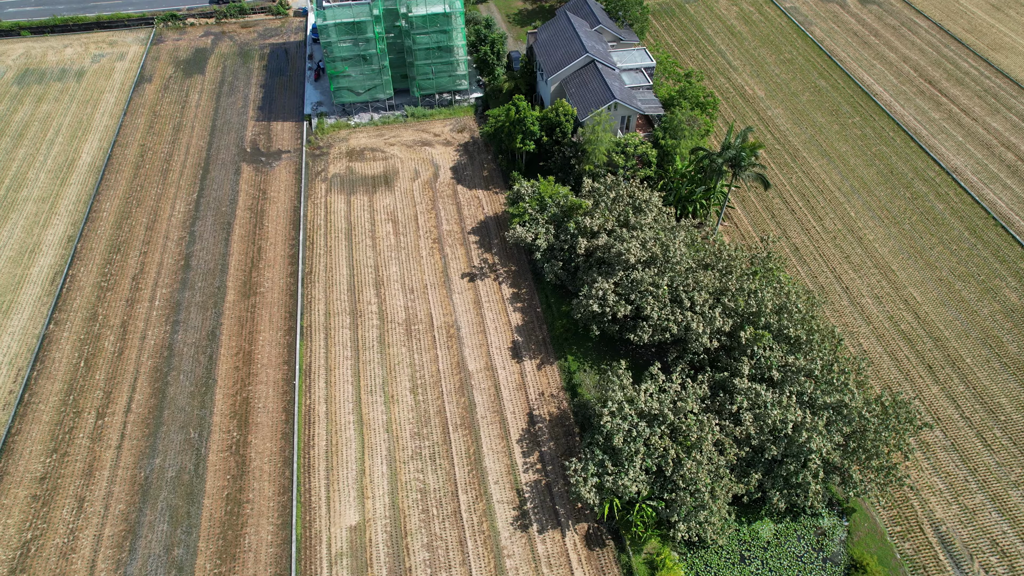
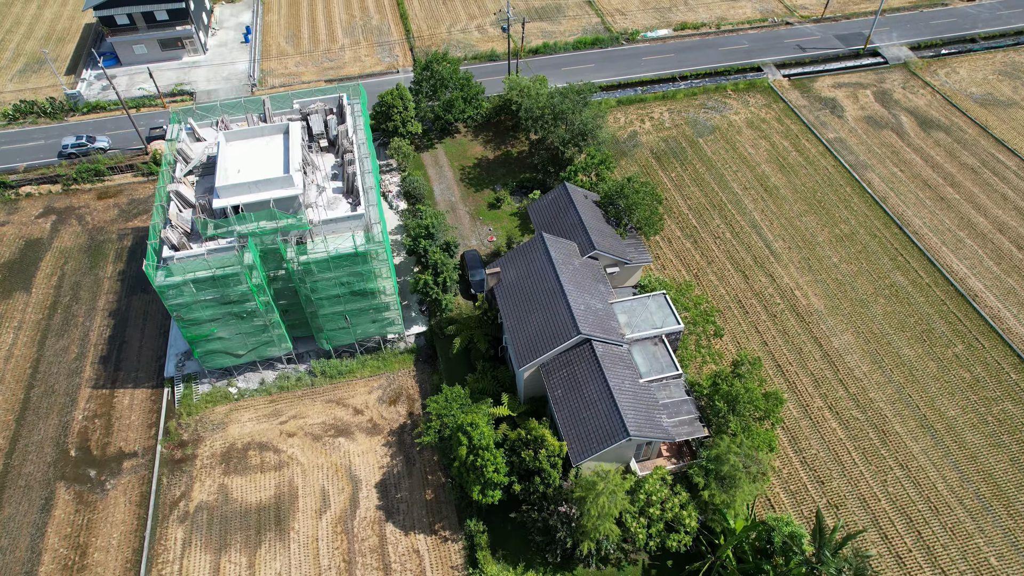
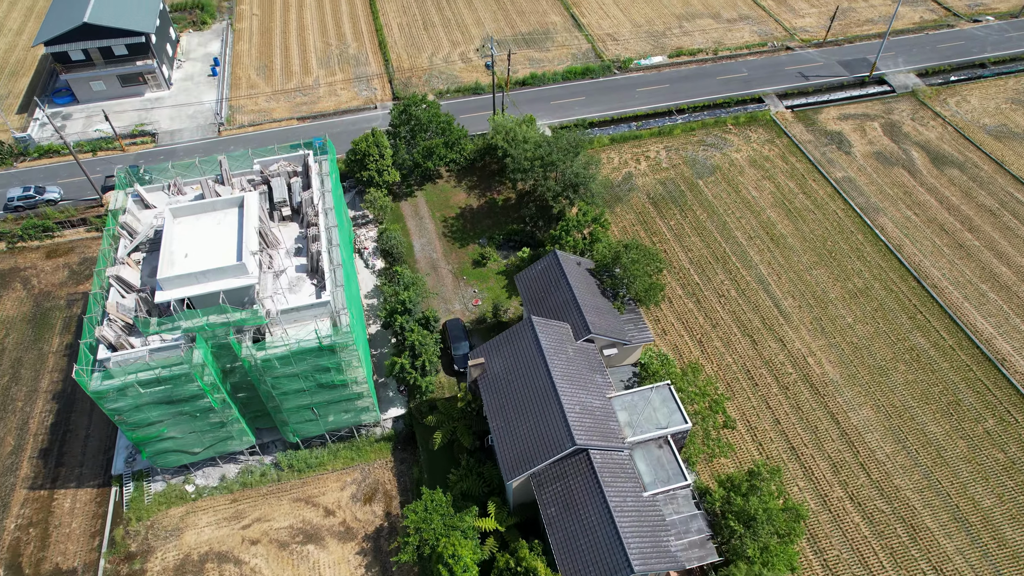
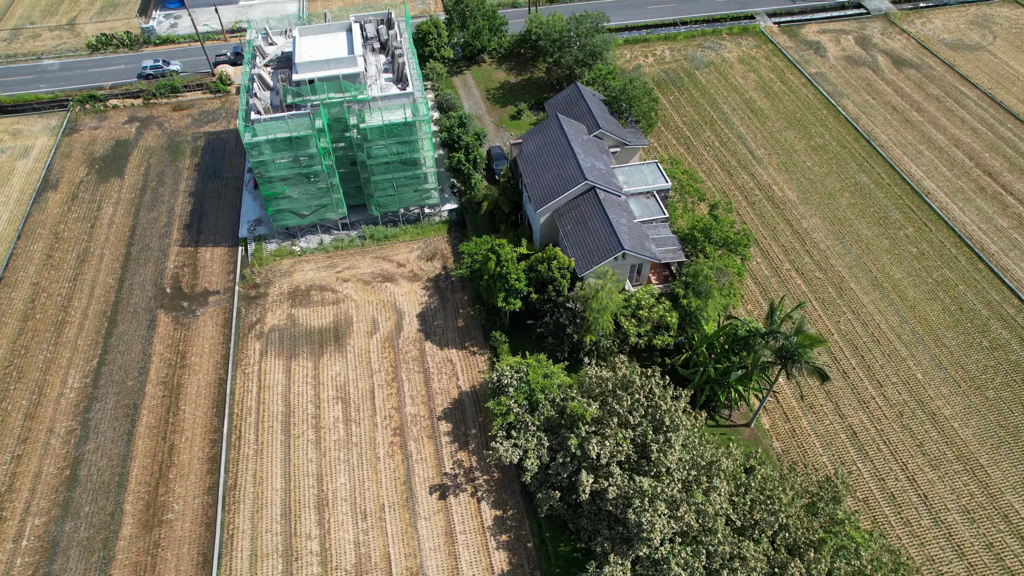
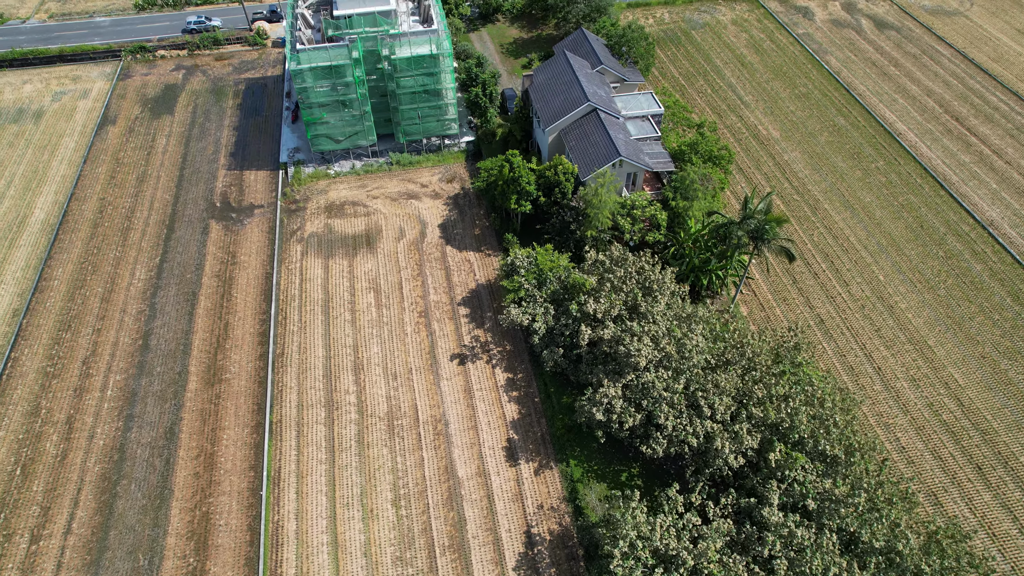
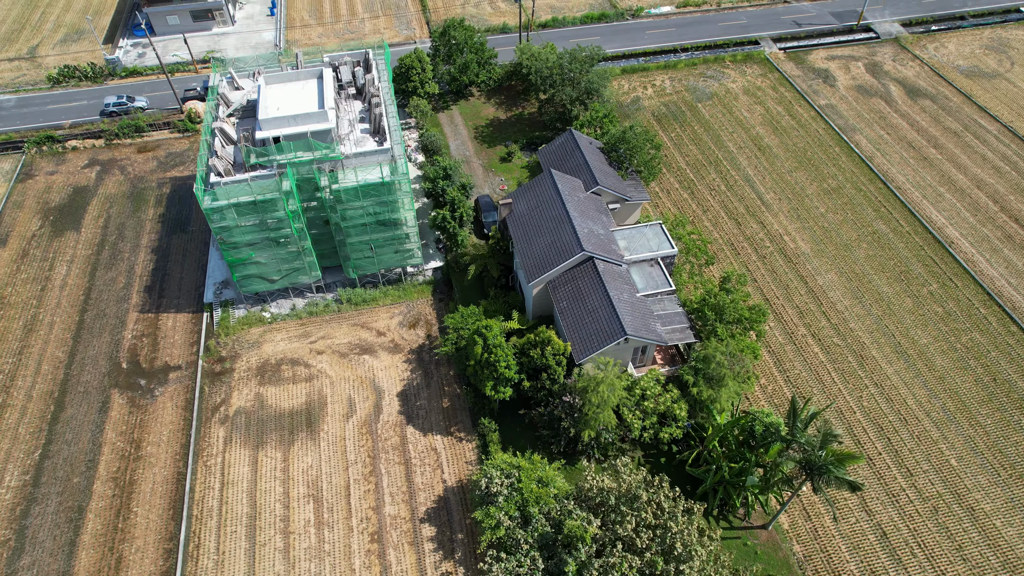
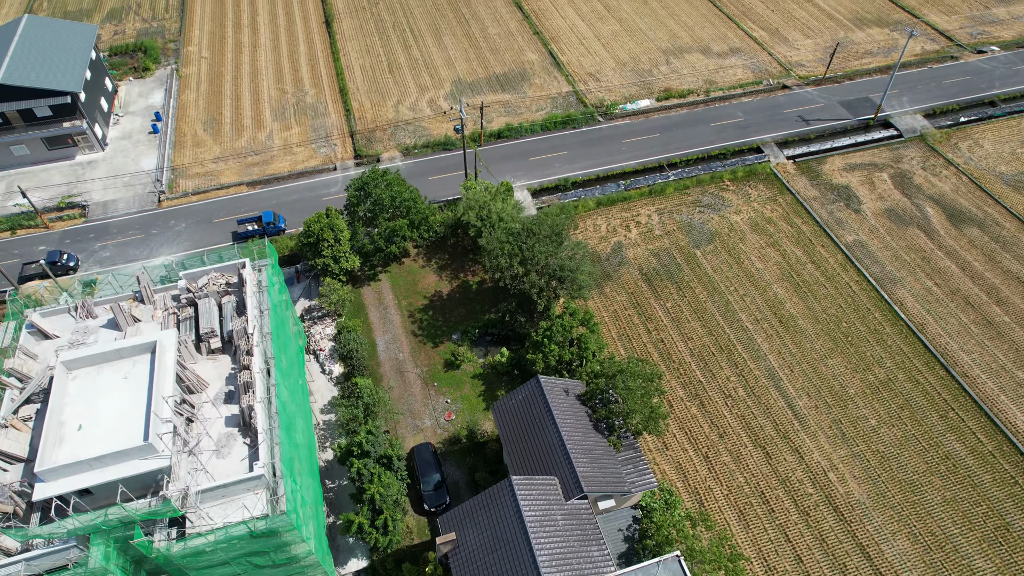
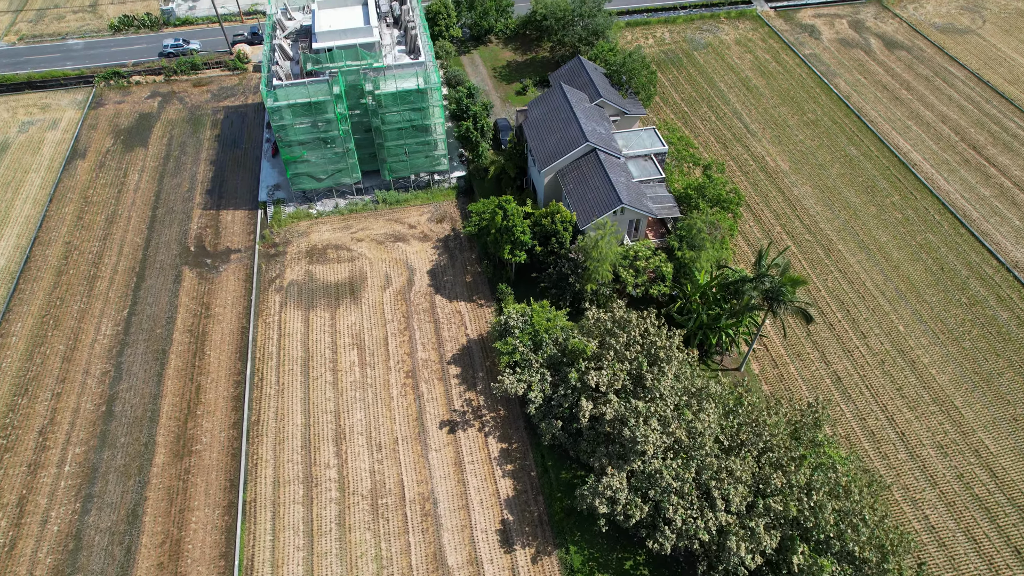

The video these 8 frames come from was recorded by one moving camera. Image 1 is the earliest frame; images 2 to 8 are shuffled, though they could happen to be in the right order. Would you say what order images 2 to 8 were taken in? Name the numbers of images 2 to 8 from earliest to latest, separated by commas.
5, 8, 4, 6, 2, 3, 7
